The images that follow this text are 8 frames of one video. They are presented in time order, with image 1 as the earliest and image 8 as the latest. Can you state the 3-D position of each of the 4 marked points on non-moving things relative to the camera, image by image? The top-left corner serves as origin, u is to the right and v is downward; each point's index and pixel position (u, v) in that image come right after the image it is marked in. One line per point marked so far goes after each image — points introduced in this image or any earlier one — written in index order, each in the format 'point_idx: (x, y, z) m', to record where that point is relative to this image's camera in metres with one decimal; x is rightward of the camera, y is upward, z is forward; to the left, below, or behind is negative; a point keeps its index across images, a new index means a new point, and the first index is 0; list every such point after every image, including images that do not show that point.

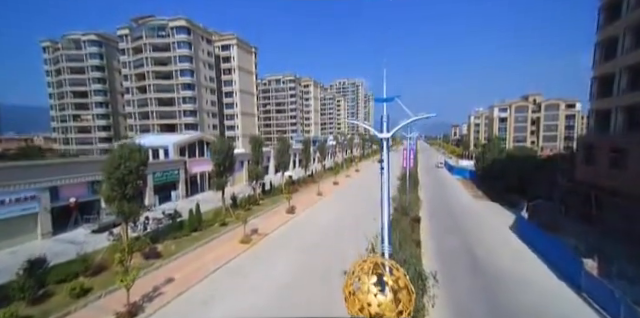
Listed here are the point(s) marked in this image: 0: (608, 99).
0: (+10.5, +2.2, +11.6) m
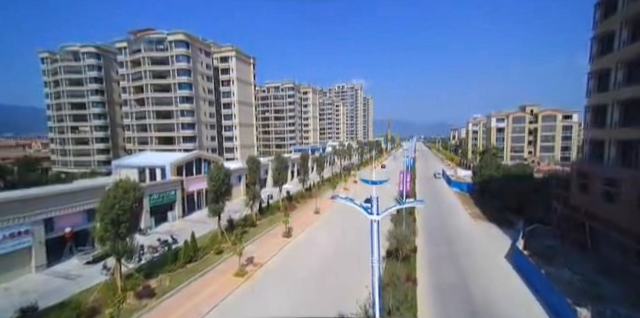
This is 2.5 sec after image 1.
0: (+10.4, +1.1, +11.7) m
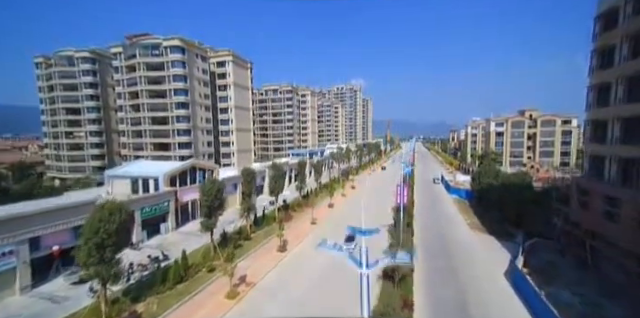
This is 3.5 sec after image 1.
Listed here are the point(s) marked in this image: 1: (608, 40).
0: (+10.2, +0.5, +11.4) m
1: (+9.7, +4.0, +10.8) m
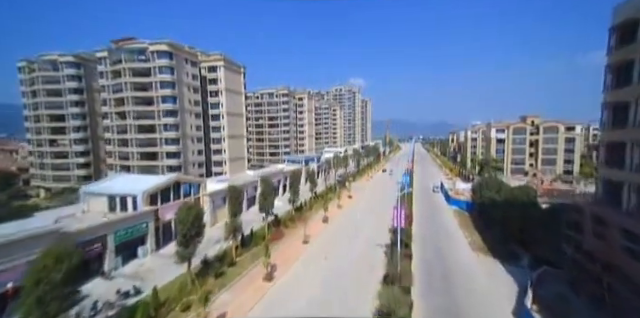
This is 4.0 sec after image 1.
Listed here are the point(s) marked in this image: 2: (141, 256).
0: (+9.8, -0.4, +10.3) m
1: (+9.3, +3.1, +9.6) m
2: (-8.4, -4.6, +14.9) m
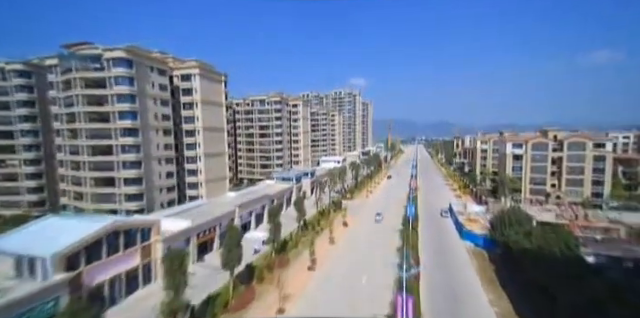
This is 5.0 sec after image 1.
0: (+8.8, -2.3, +6.0) m
1: (+8.4, +1.2, +5.3) m
2: (-9.3, -6.4, +10.8) m
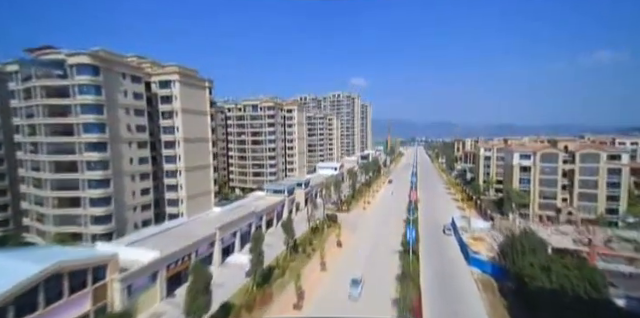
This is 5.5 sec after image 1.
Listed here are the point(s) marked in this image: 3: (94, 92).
0: (+8.1, -3.4, +3.7) m
1: (+7.7, +0.1, +3.0) m
2: (-10.0, -7.5, +8.5) m
3: (-13.5, +4.0, +19.0) m
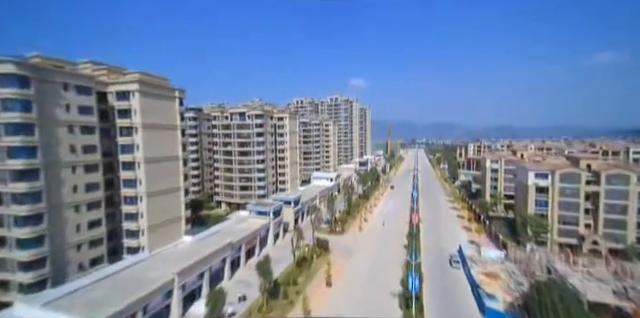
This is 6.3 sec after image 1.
0: (+7.2, -4.9, 0.0) m
1: (+6.8, -1.4, -0.6) m
2: (-10.9, -9.0, +4.8) m
3: (-14.4, +2.4, +15.3) m
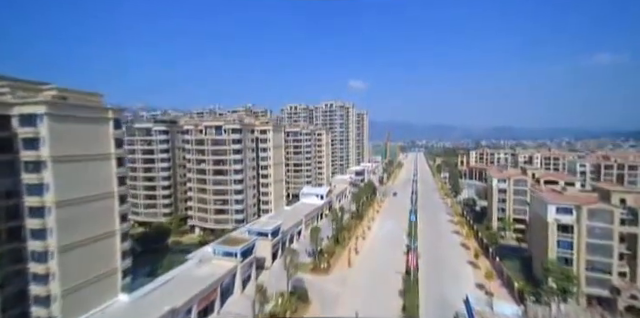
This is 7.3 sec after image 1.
0: (+5.5, -7.1, -4.7) m
1: (+5.1, -3.6, -5.4) m
2: (-12.6, -11.2, +0.1) m
3: (-16.1, +0.3, +10.6) m
